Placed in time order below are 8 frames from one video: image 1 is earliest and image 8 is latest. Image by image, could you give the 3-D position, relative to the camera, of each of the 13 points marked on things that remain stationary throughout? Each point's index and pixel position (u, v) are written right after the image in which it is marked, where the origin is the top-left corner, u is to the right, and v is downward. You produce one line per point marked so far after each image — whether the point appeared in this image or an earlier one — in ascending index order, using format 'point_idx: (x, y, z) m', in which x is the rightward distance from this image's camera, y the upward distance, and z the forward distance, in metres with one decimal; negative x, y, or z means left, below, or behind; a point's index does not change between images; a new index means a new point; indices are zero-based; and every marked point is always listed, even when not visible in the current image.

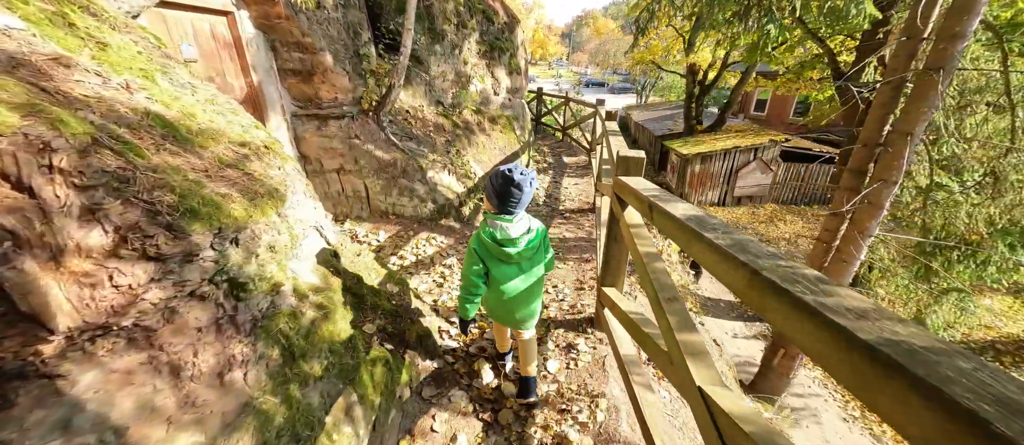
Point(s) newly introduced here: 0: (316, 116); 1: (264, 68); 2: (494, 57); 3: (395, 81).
0: (-2.5, +1.4, +4.6) m
1: (-2.9, +1.8, +4.1) m
2: (-0.4, +3.2, +7.0) m
3: (-1.5, +1.8, +4.6) m
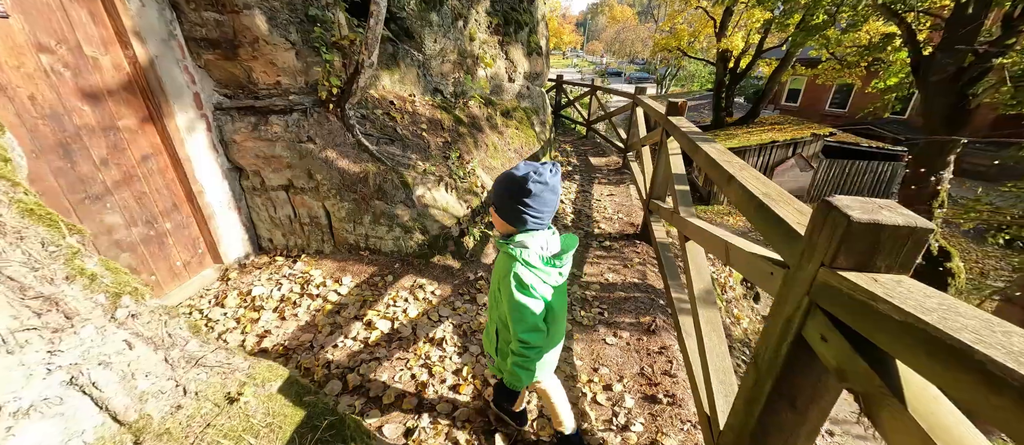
0: (-2.3, +1.0, +3.2) m
1: (-2.7, +1.4, +2.7) m
2: (-0.1, +2.9, +5.5) m
3: (-1.3, +1.4, +3.1) m
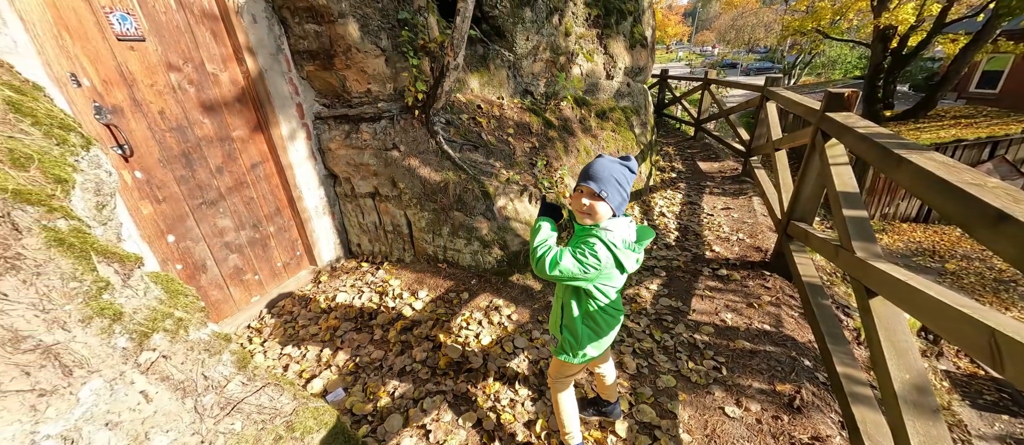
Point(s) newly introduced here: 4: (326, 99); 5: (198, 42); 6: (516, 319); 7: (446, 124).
0: (-1.5, +0.9, +3.3) m
1: (-1.9, +1.4, +2.9) m
2: (+1.3, +2.7, +4.9) m
3: (-0.5, +1.3, +2.9) m
4: (-1.7, +1.1, +3.3) m
5: (-2.2, +1.3, +2.6) m
6: (0.0, -0.8, +2.8) m
7: (-0.6, +0.9, +3.4) m
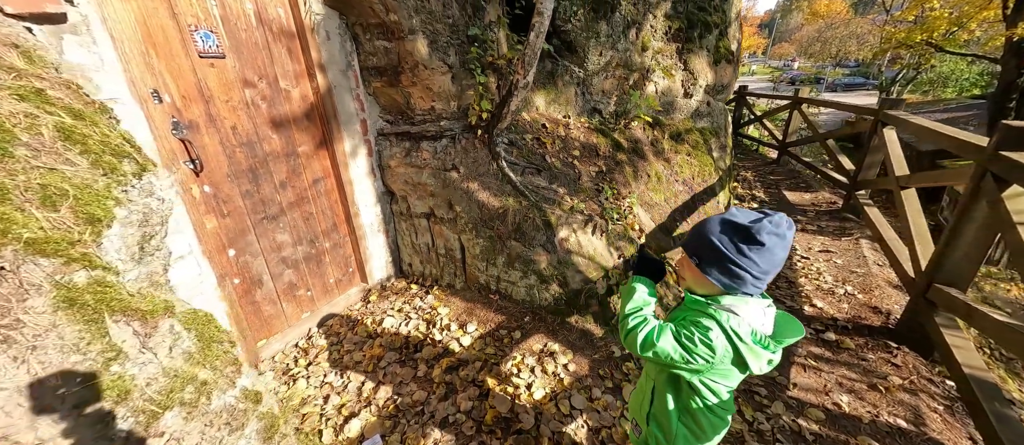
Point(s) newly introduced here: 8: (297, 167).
0: (-0.9, +0.8, +3.2) m
1: (-1.4, +1.2, +2.8) m
2: (+2.2, +2.3, +4.5) m
3: (0.0, +1.1, +2.7) m
4: (-1.1, +0.9, +3.2) m
5: (-1.7, +1.2, +2.6) m
6: (+0.4, -1.0, +2.5) m
7: (0.0, +0.7, +3.2) m
8: (-1.7, +0.4, +2.8) m
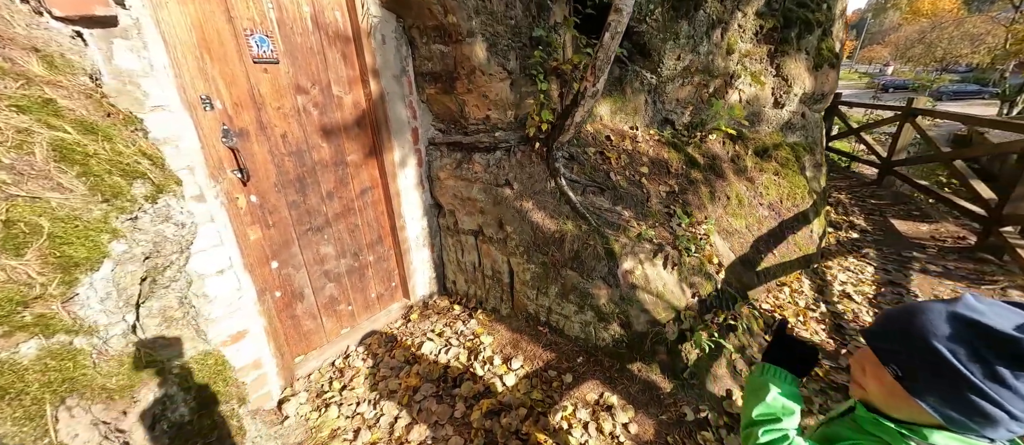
0: (-0.4, +0.6, +2.9) m
1: (-0.9, +1.1, +2.7) m
2: (+2.9, +2.0, +3.9) m
3: (+0.5, +0.9, +2.4) m
4: (-0.6, +0.8, +3.0) m
5: (-1.2, +1.1, +2.5) m
6: (+0.7, -1.2, +2.1) m
7: (+0.5, +0.5, +2.9) m
8: (-1.2, +0.3, +2.7) m
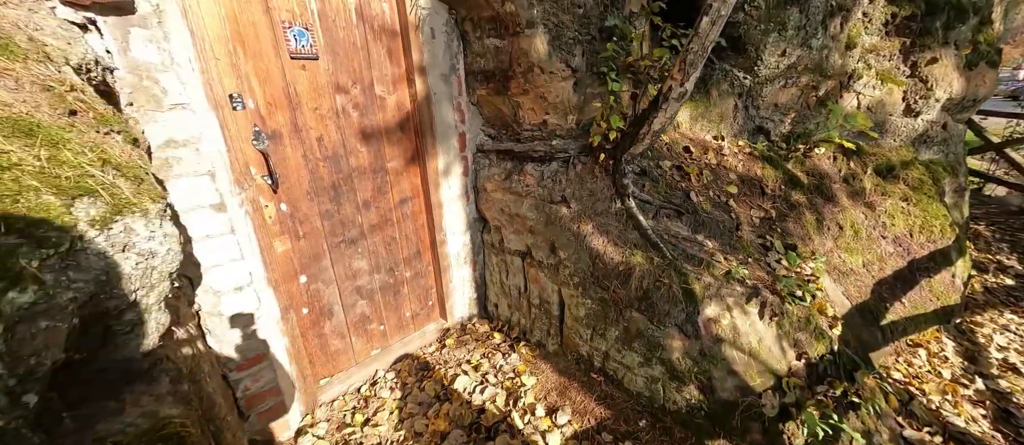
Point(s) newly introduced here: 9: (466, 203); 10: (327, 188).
0: (0.0, +0.5, +2.6) m
1: (-0.5, +1.0, +2.4) m
2: (+3.5, +1.6, +3.1) m
3: (+0.8, +0.7, +1.9) m
4: (-0.1, +0.7, +2.6) m
5: (-0.9, +1.0, +2.2) m
6: (+0.9, -1.4, +1.6) m
7: (+0.8, +0.3, +2.4) m
8: (-0.9, +0.3, +2.4) m
9: (-0.4, +0.1, +2.8) m
10: (-1.1, +0.2, +2.2) m
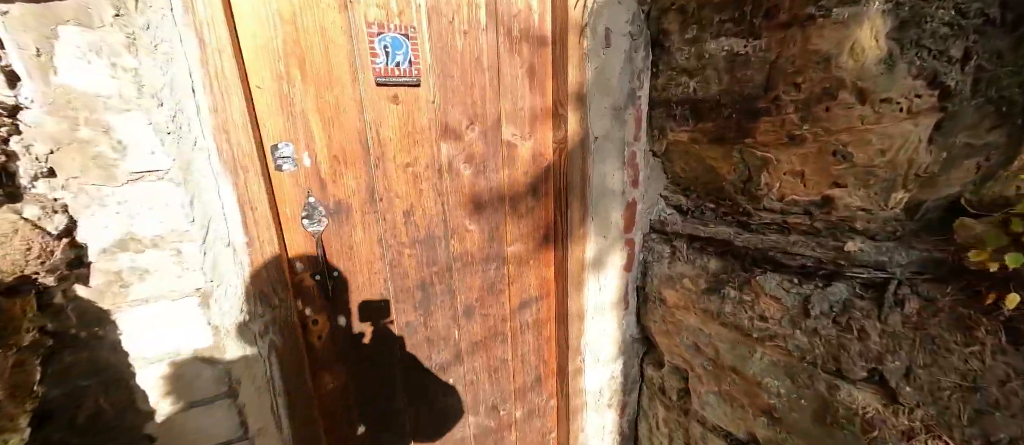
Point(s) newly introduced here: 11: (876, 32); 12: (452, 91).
0: (+0.8, -0.1, +1.4) m
1: (+0.4, +0.5, +1.4) m
2: (+4.4, +0.7, +0.9) m
3: (+1.5, +0.1, +0.5) m
4: (+0.7, +0.1, +1.5) m
5: (0.0, +0.5, +1.3) m
6: (+1.2, -2.0, +0.1) m
7: (+1.6, -0.3, +1.0) m
8: (-0.1, -0.2, +1.5) m
9: (+0.5, -0.4, +1.7) m
10: (-0.4, -0.2, +1.4) m
11: (+0.9, +0.5, +1.0) m
12: (-0.2, +0.5, +1.3) m
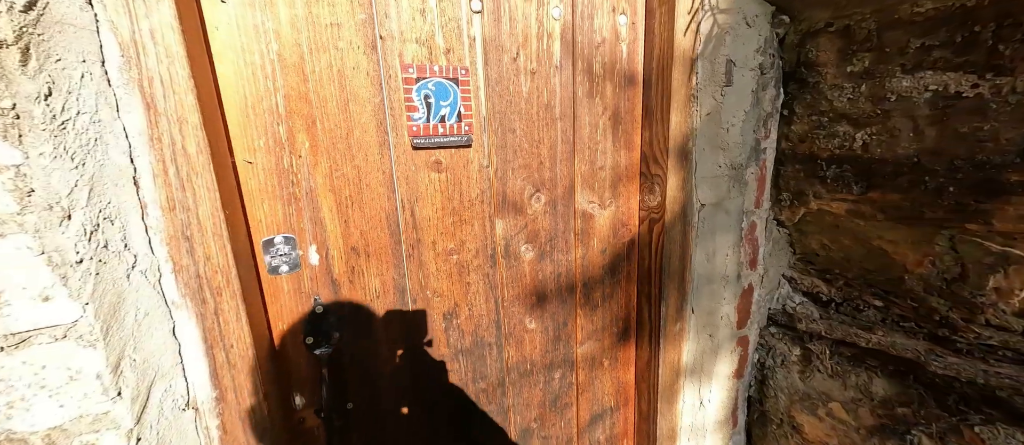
0: (+1.0, -0.4, +1.0) m
1: (+0.6, +0.2, +1.0) m
2: (+4.6, +0.4, +0.2) m
3: (+1.6, -0.1, 0.0) m
4: (+1.0, -0.2, +1.1) m
5: (+0.2, +0.2, +1.0) m
6: (+1.3, -2.2, -0.5) m
7: (+1.8, -0.6, +0.5) m
8: (+0.2, -0.5, +1.1) m
9: (+0.7, -0.7, +1.2) m
10: (-0.2, -0.5, +1.0) m
11: (+1.1, +0.3, +0.6) m
12: (0.0, +0.2, +0.9) m
